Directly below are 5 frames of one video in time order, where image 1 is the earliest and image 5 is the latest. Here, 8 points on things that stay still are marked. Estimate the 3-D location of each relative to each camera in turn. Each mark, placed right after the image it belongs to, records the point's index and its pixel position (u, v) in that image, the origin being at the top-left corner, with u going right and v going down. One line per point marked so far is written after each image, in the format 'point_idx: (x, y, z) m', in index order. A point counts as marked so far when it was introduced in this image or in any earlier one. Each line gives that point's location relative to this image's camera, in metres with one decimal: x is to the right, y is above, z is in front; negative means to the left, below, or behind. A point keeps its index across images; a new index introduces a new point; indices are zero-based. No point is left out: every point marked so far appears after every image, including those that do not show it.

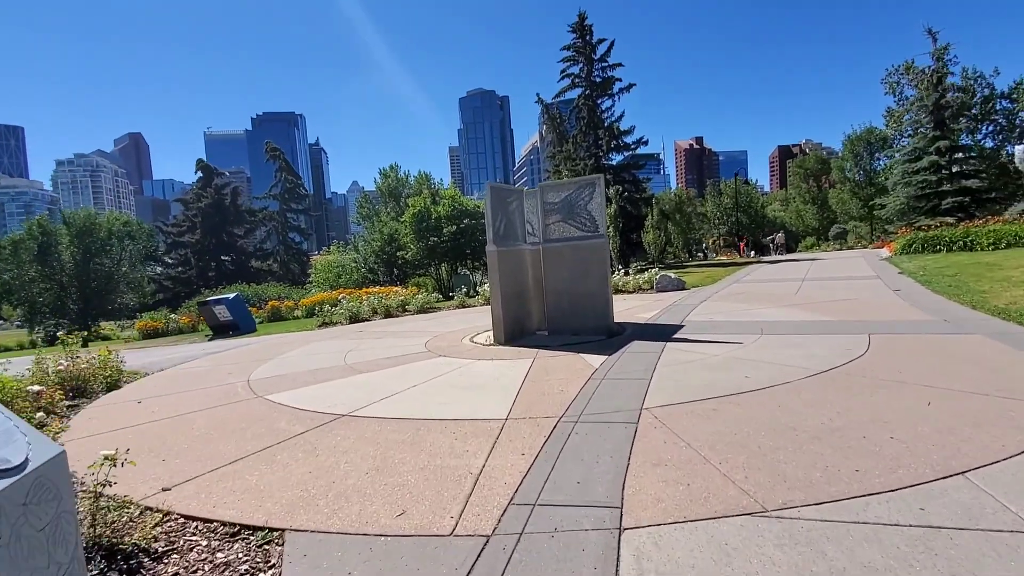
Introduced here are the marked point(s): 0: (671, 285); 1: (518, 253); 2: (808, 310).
0: (+4.6, +0.1, +15.0) m
1: (+0.1, +0.6, +8.5) m
2: (+5.3, -0.4, +9.3) m
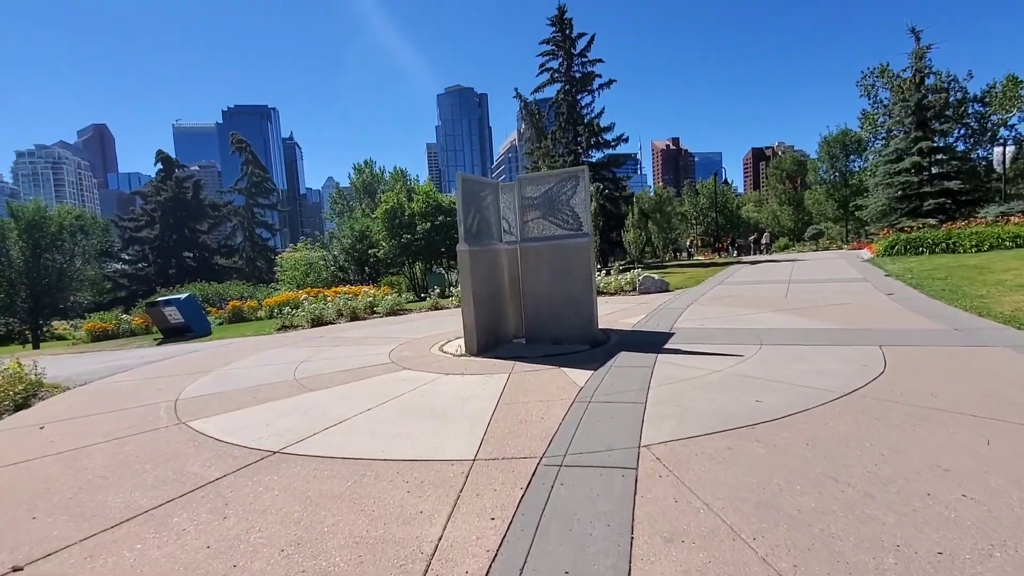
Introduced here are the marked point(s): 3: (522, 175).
0: (+4.0, 0.0, +14.3) m
1: (-0.3, +0.5, +7.7) m
2: (+4.9, -0.5, +8.7) m
3: (+0.1, +1.7, +7.6) m
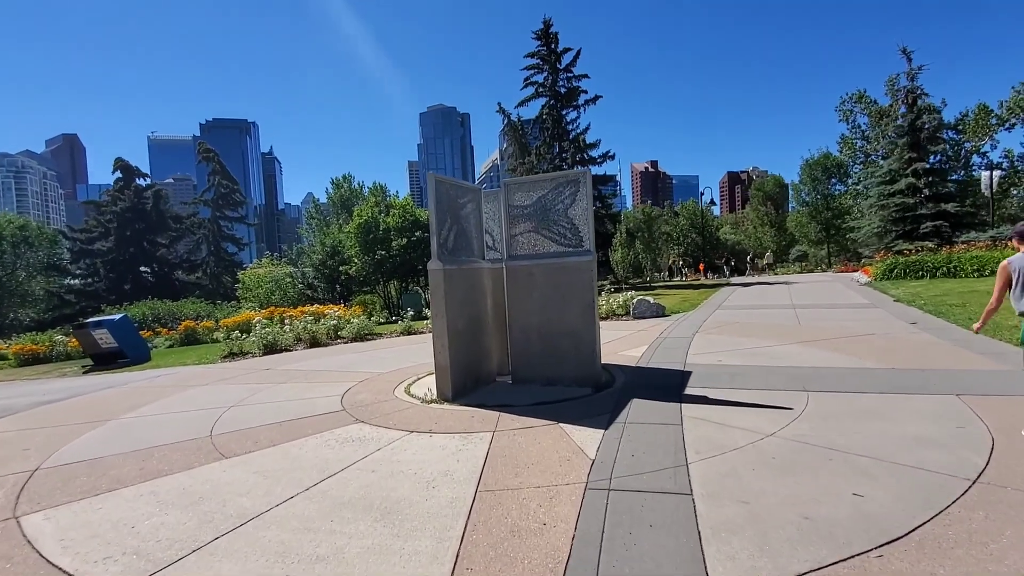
0: (+3.5, -0.6, +13.0) m
1: (-0.5, +0.2, +6.3) m
2: (+4.7, -0.9, +7.4) m
3: (0.0, +1.3, +6.3) m
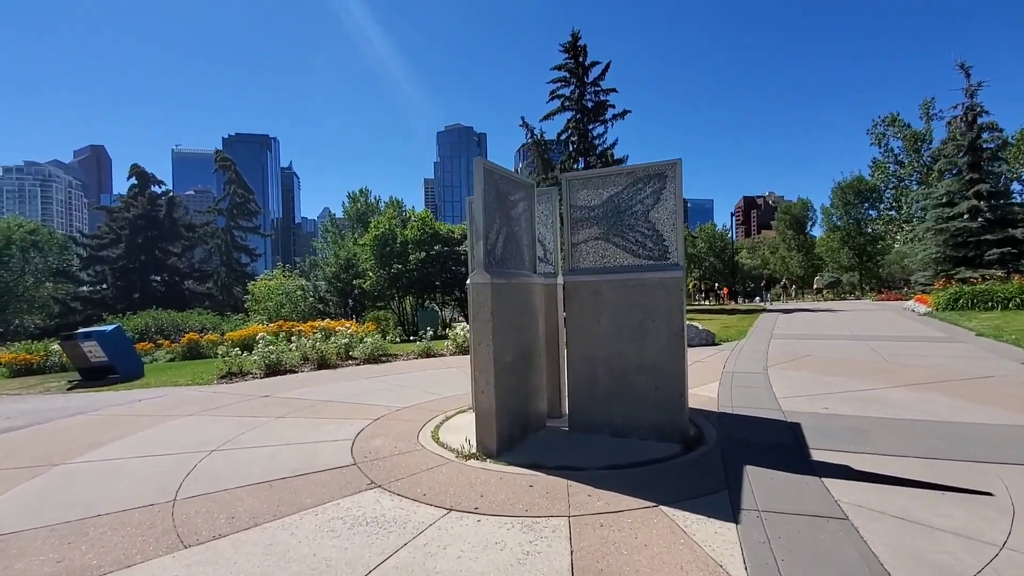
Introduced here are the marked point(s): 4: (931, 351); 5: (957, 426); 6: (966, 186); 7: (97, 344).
0: (+4.2, -1.1, +11.6) m
1: (+0.1, 0.0, +5.0) m
2: (+5.3, -1.3, +6.0) m
3: (+0.6, +1.1, +5.0) m
4: (+8.1, -1.2, +9.8) m
5: (+4.2, -1.3, +4.9) m
6: (+17.4, +3.9, +19.9) m
7: (-9.2, -1.3, +11.5) m
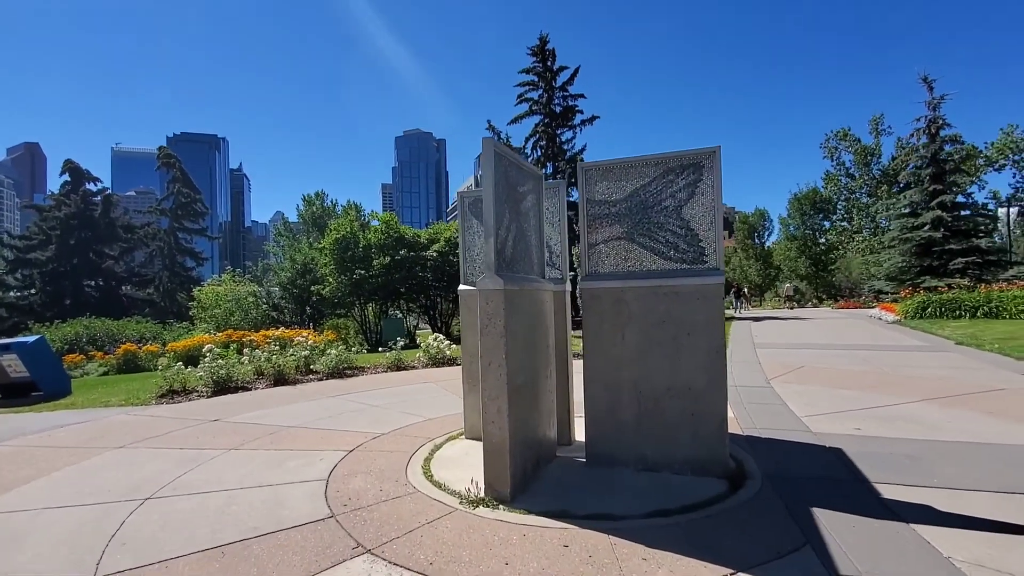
0: (+3.7, -1.3, +11.1) m
1: (+0.2, -0.1, +4.2) m
2: (+5.2, -1.4, +5.6) m
3: (+0.7, +1.0, +4.3) m
4: (+7.8, -1.4, +9.7) m
5: (+4.3, -1.4, +4.4) m
6: (+16.3, +3.6, +20.5) m
7: (-9.6, -1.4, +9.9) m
